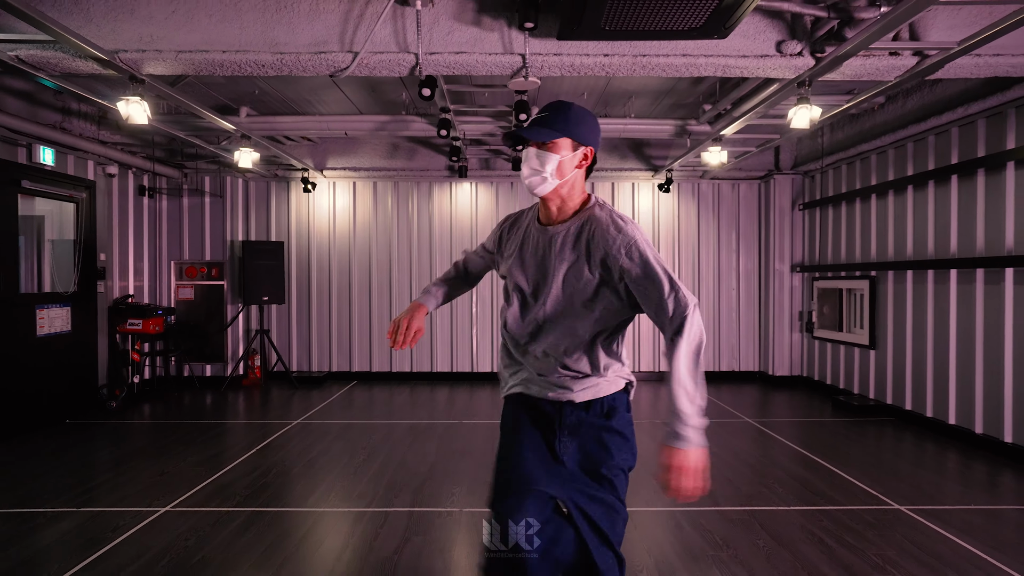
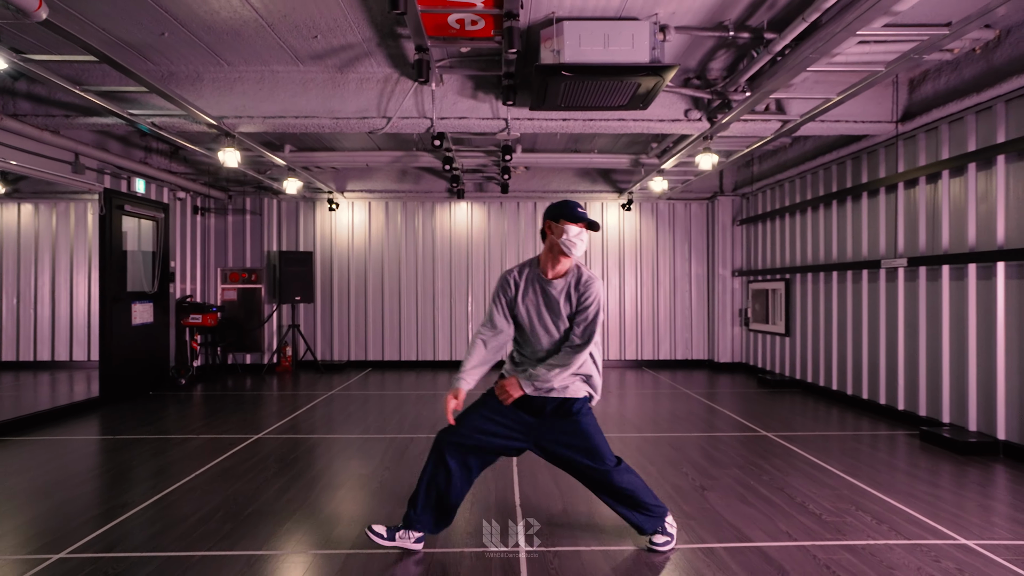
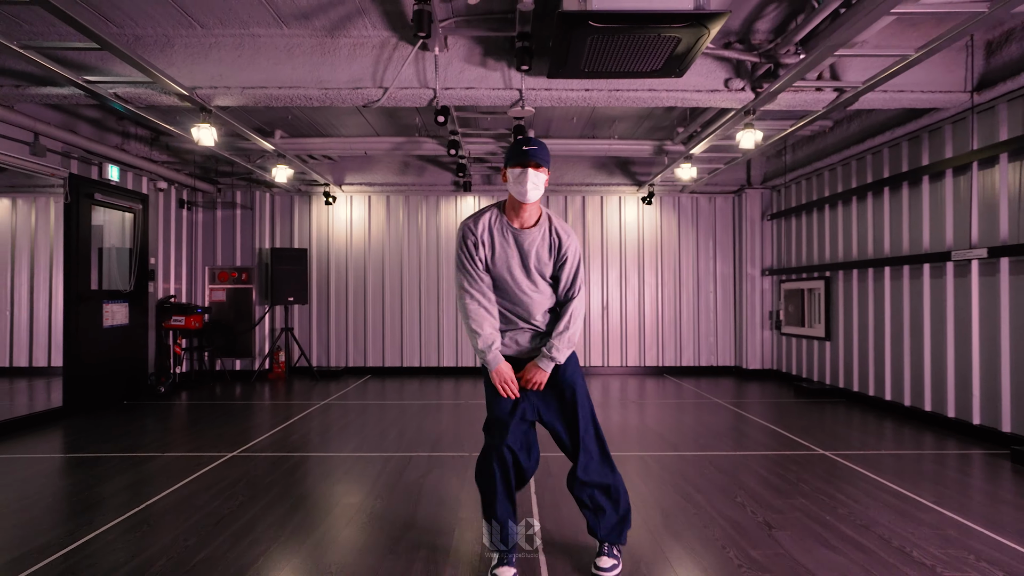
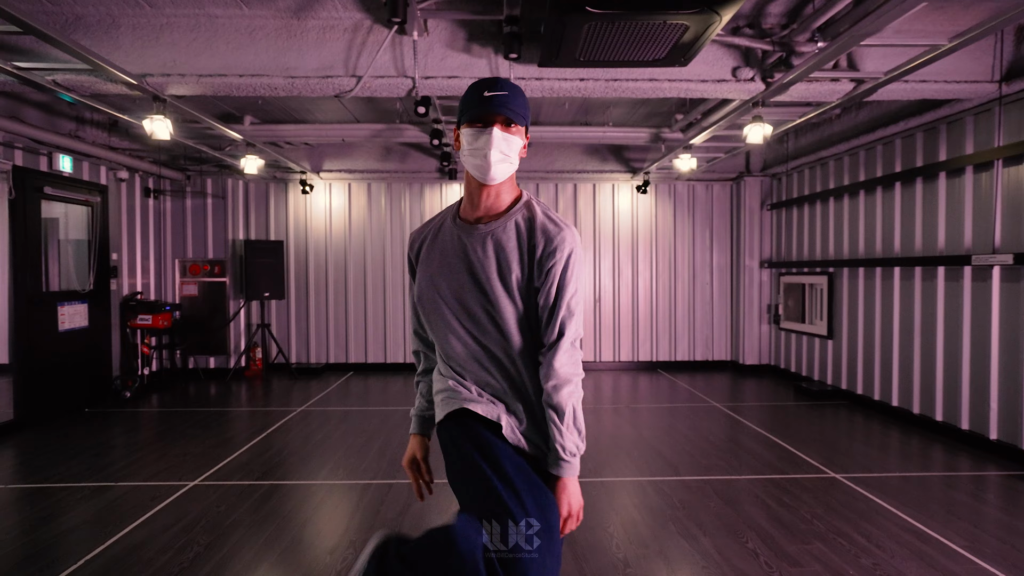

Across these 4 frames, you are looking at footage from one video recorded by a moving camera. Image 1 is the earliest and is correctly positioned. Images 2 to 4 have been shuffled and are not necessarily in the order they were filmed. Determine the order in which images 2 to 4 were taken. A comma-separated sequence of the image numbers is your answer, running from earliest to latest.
3, 4, 2
